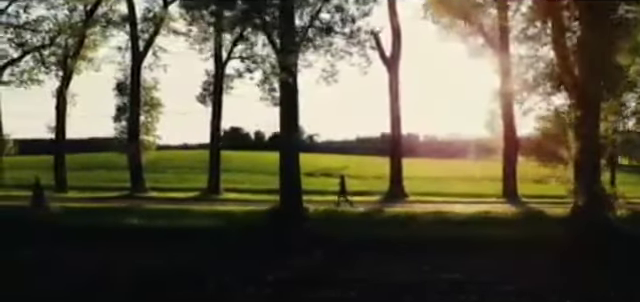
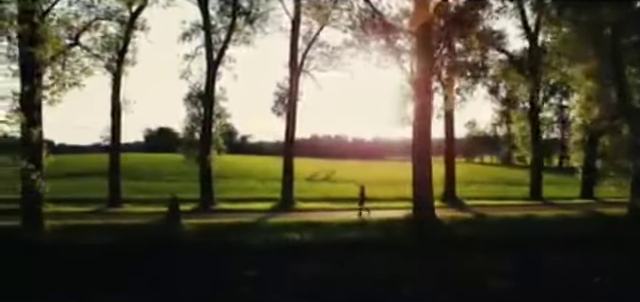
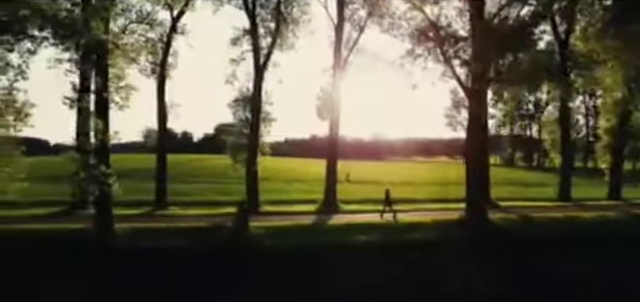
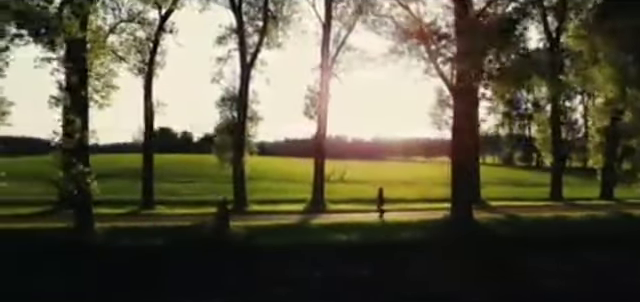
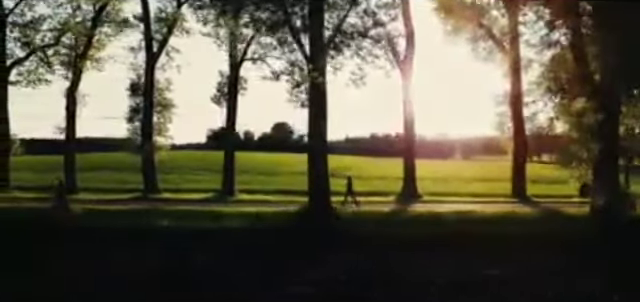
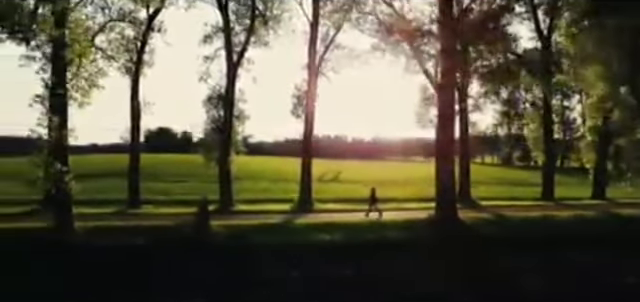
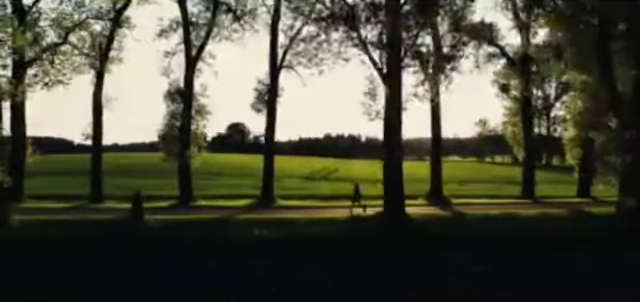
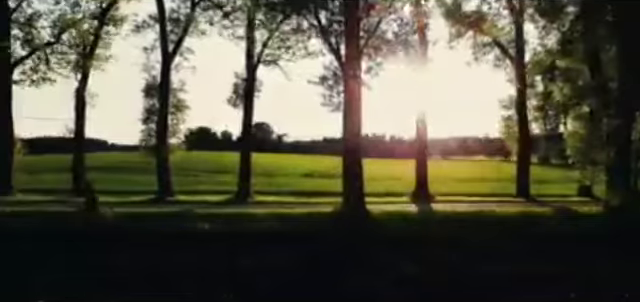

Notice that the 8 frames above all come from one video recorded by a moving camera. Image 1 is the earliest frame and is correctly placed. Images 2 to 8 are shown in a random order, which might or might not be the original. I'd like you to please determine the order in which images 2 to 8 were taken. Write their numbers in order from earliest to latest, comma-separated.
5, 8, 7, 2, 6, 4, 3
